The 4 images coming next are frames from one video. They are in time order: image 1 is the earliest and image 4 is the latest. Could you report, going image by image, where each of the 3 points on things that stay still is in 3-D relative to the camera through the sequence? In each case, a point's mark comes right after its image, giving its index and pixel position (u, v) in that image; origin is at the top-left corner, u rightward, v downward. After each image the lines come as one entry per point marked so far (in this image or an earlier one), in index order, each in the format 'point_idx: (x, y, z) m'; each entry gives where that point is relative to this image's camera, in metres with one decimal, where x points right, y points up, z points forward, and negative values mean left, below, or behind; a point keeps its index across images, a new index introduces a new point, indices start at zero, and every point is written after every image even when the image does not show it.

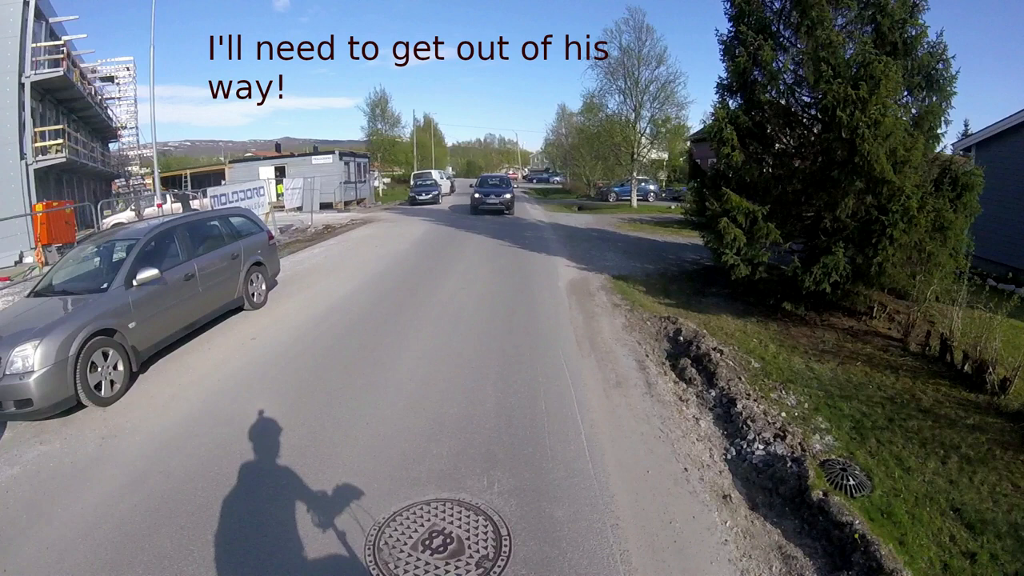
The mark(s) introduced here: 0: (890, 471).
0: (+3.1, -1.5, +5.1) m
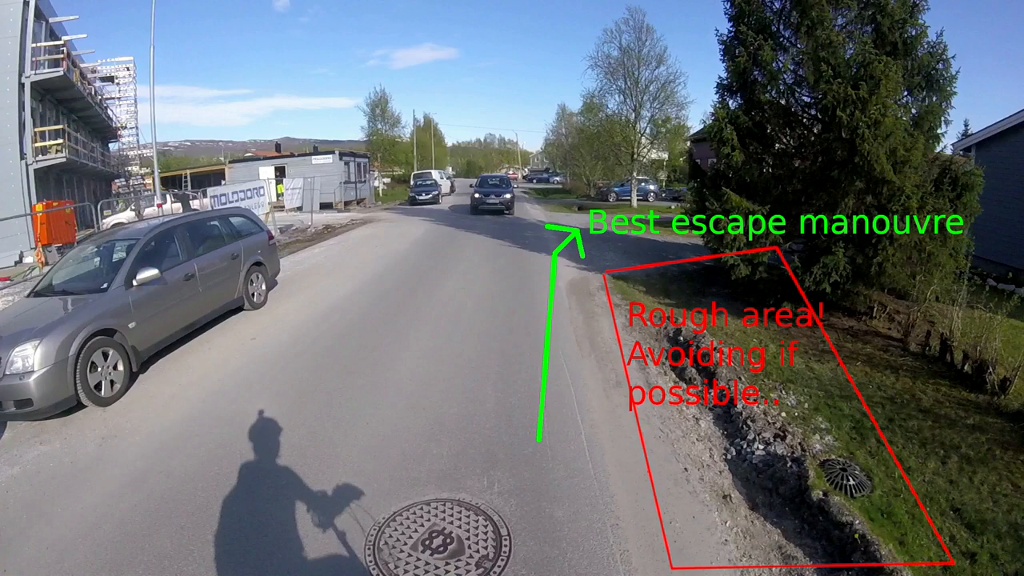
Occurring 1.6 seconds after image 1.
0: (+3.1, -1.5, +5.1) m
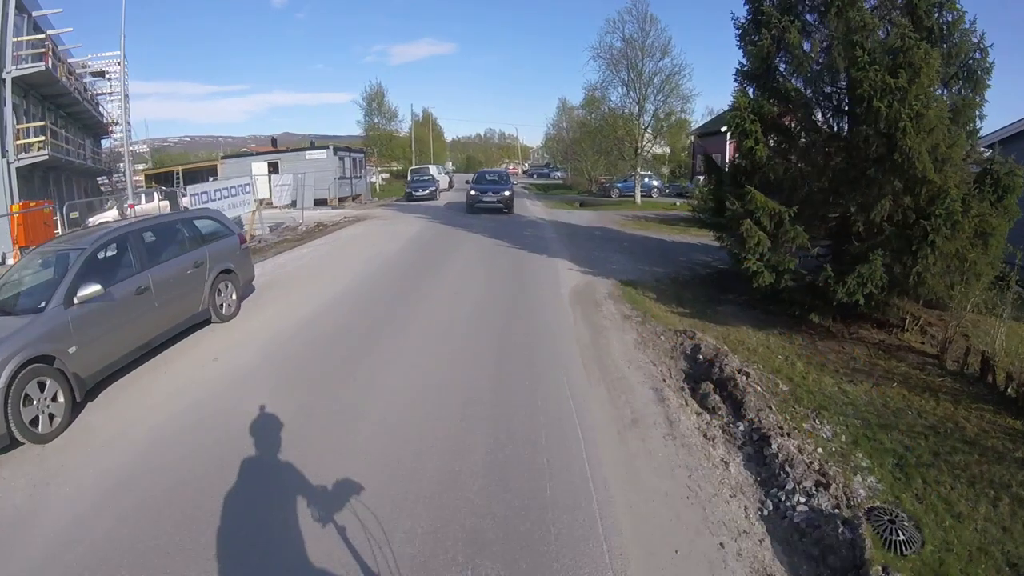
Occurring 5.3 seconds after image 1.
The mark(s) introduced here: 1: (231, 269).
0: (+3.1, -1.7, +4.3) m
1: (-4.0, +0.3, +9.0) m
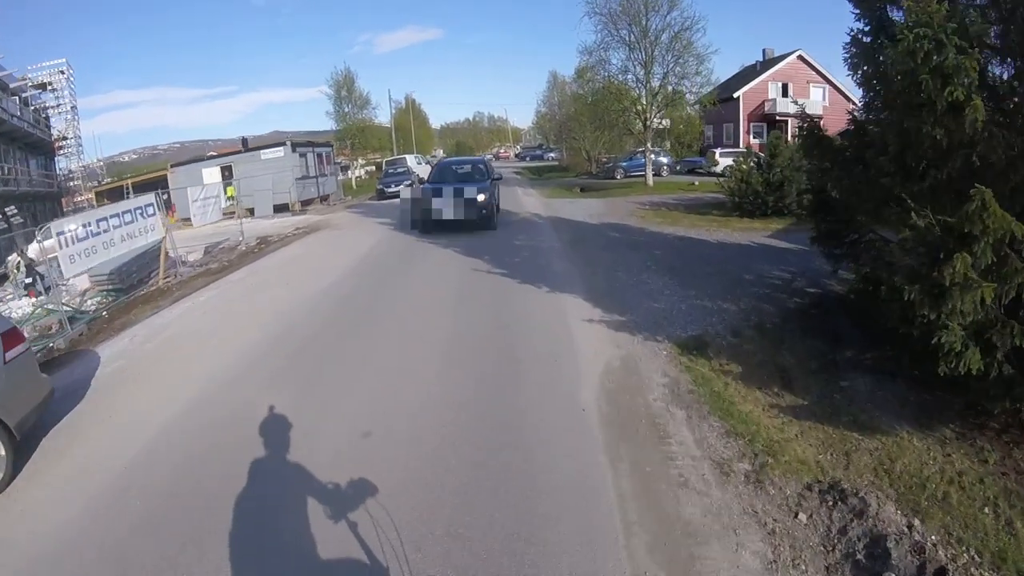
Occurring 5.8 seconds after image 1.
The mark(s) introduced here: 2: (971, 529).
0: (+3.0, -2.3, +0.4) m
1: (-4.2, -0.7, +5.1) m
2: (+2.9, -1.4, +3.8) m
